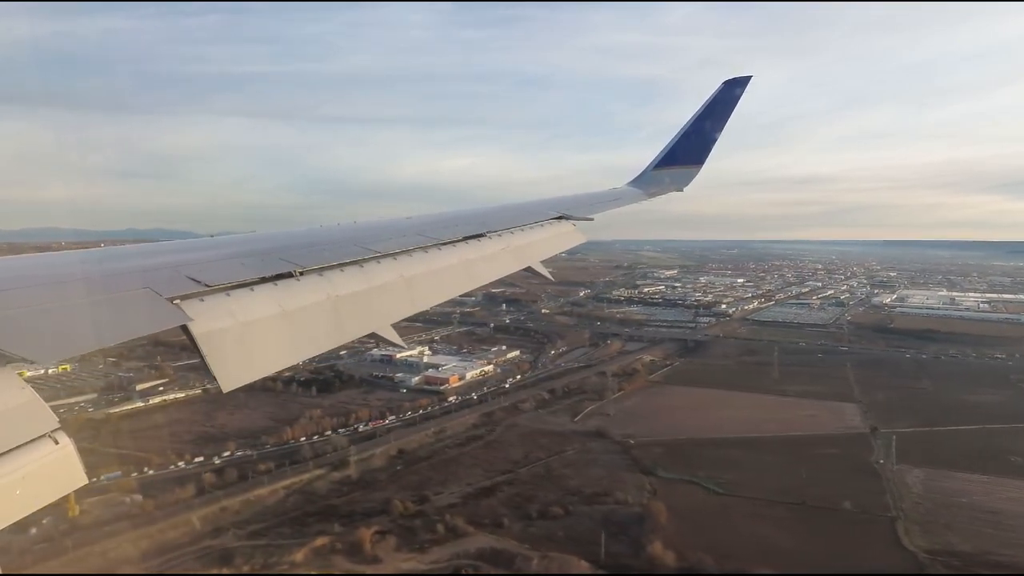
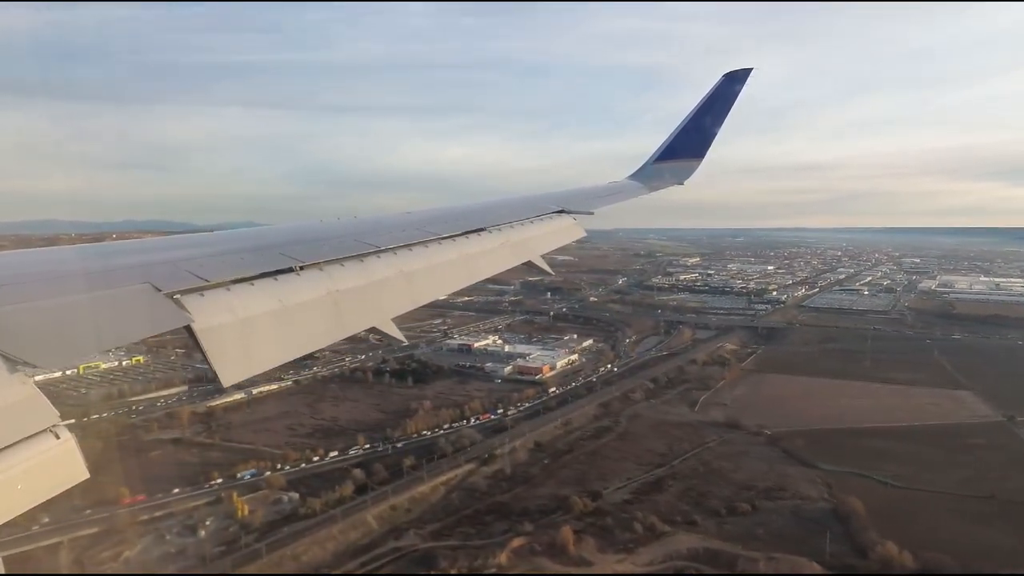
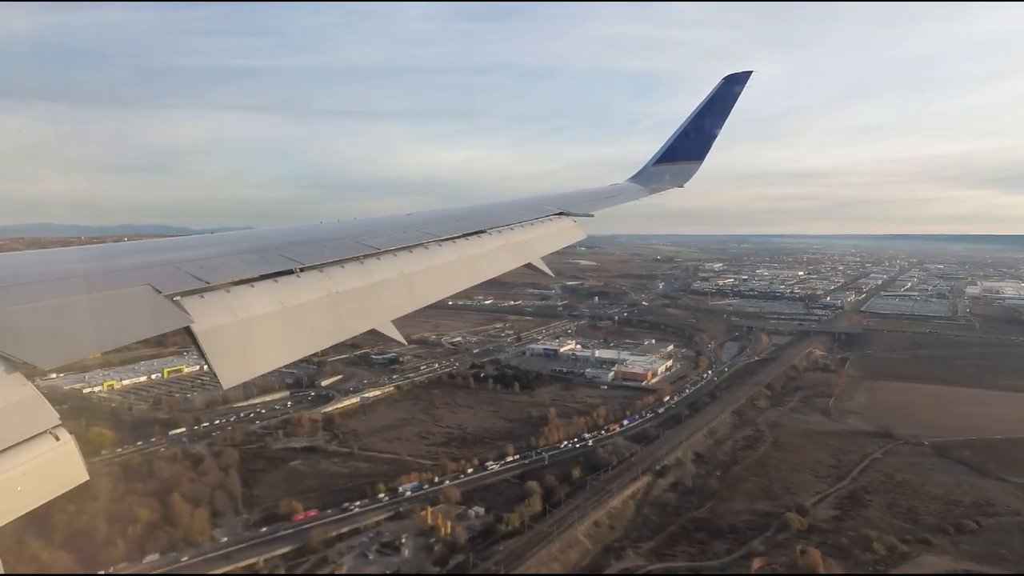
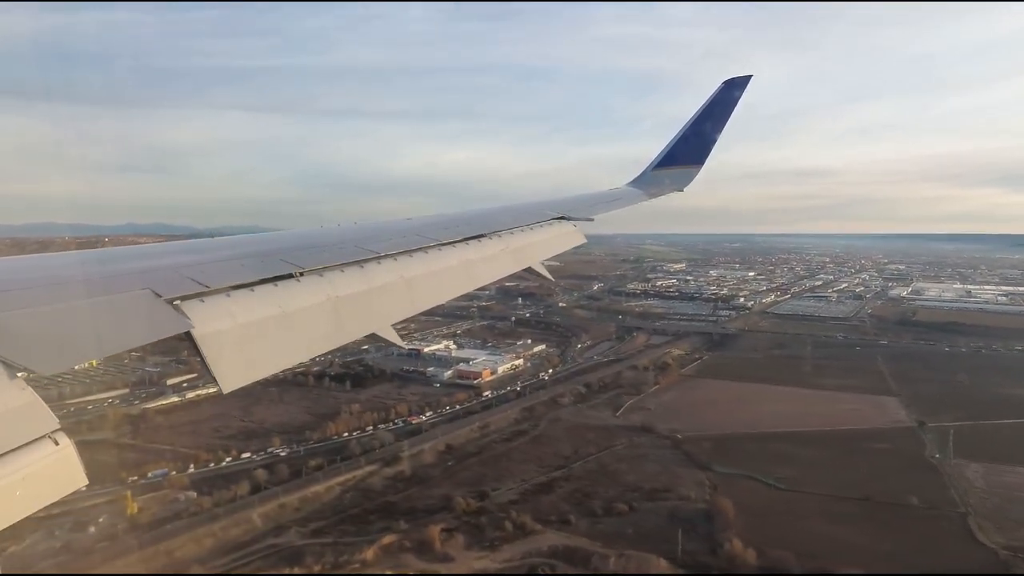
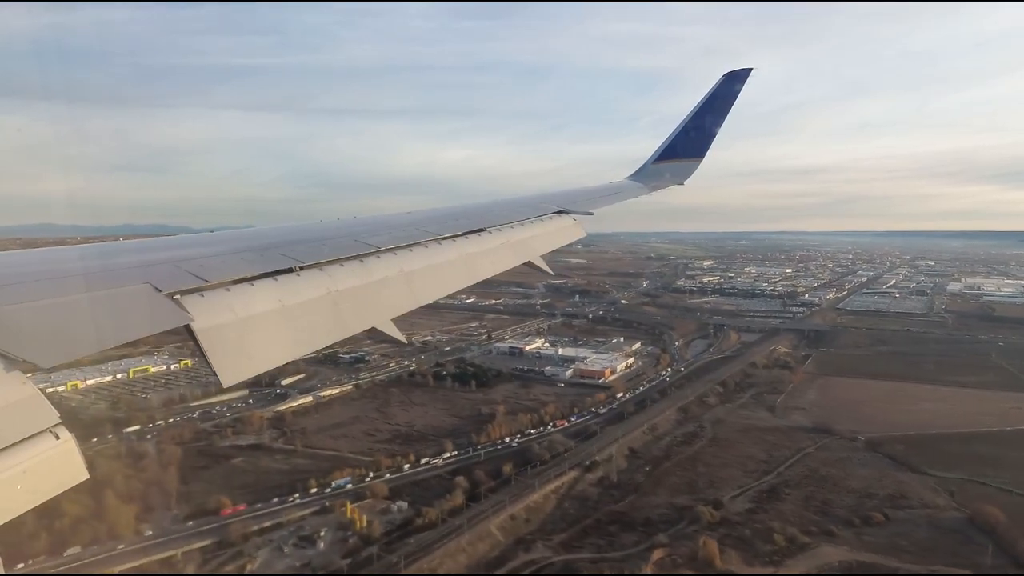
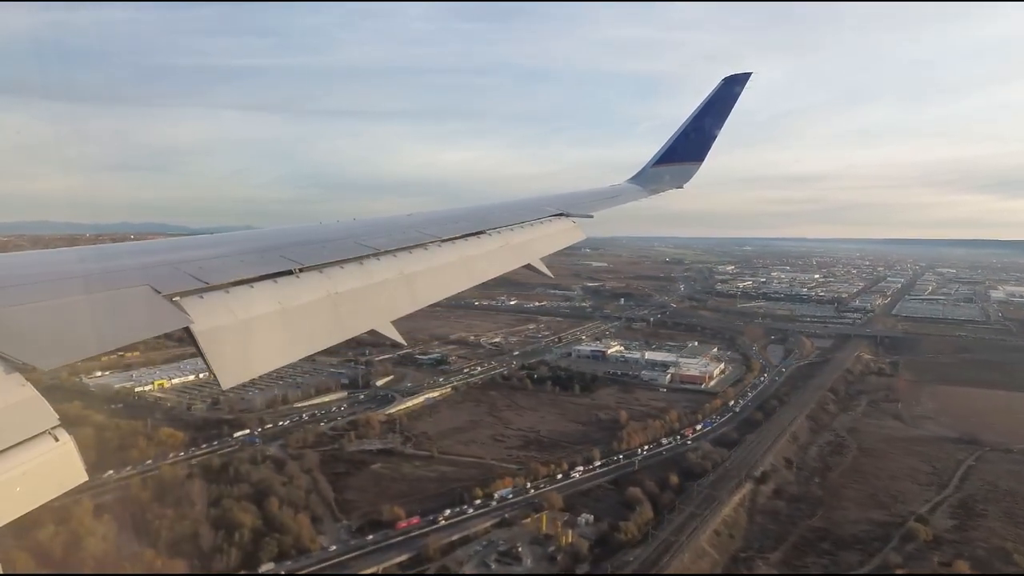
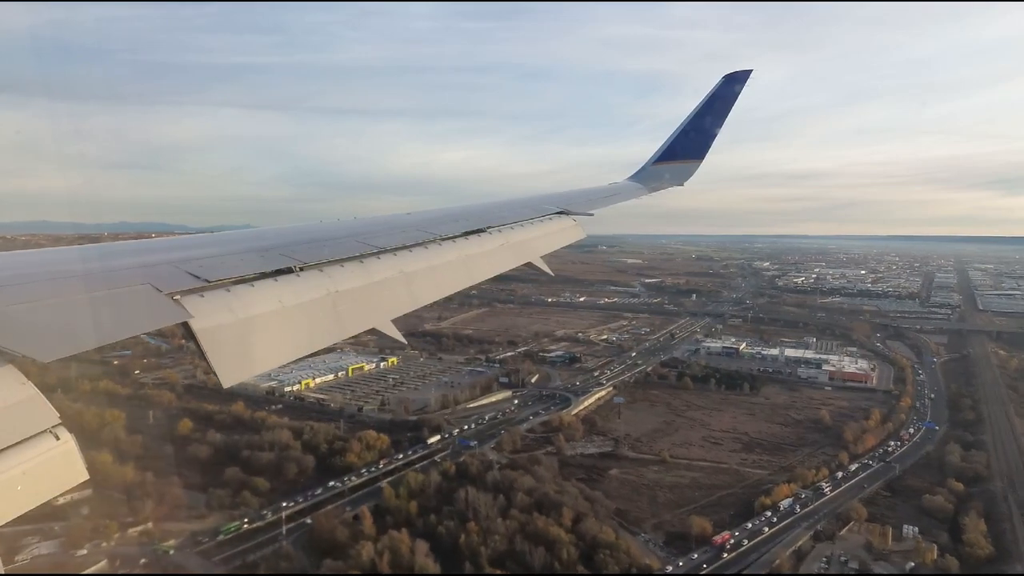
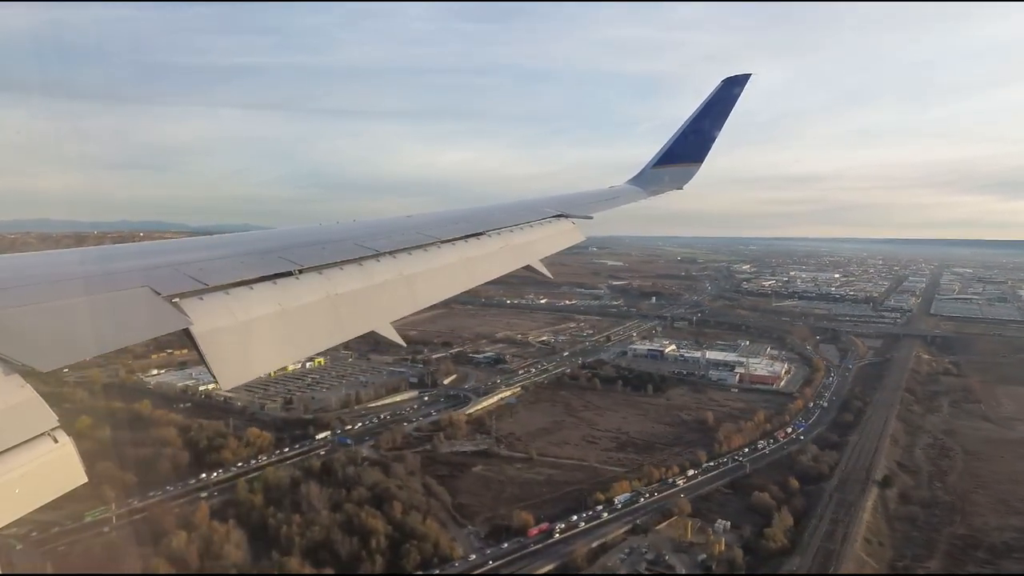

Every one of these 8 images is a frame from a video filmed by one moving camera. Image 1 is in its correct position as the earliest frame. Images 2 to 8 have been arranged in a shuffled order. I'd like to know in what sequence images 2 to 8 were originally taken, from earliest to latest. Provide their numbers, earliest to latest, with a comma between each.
4, 2, 5, 3, 6, 8, 7
